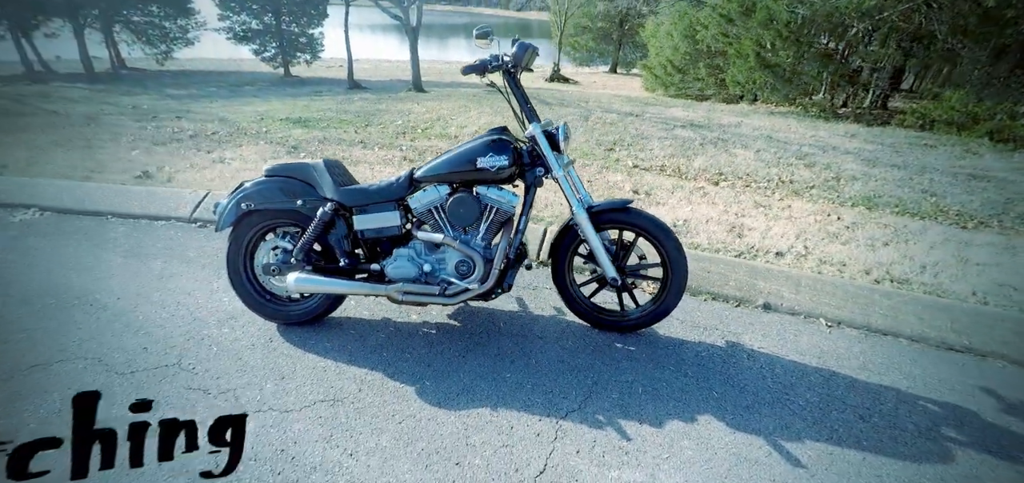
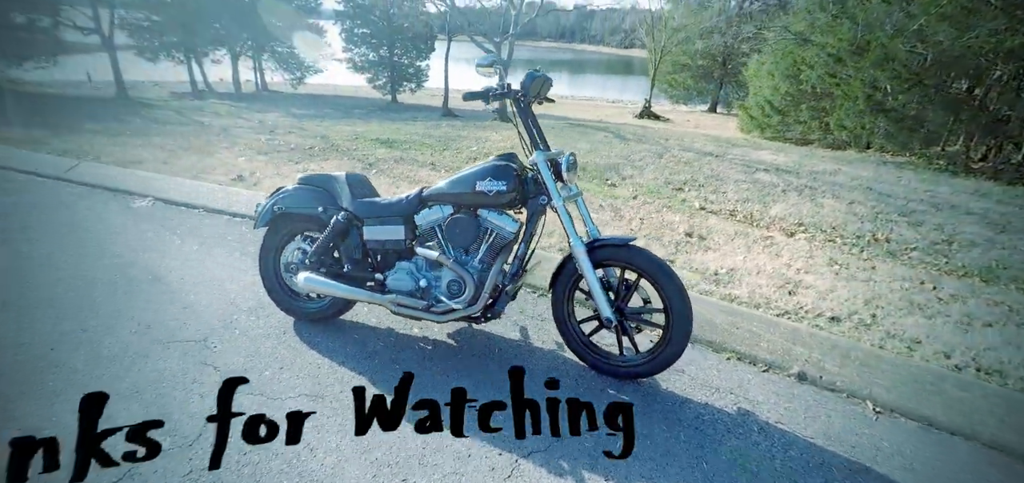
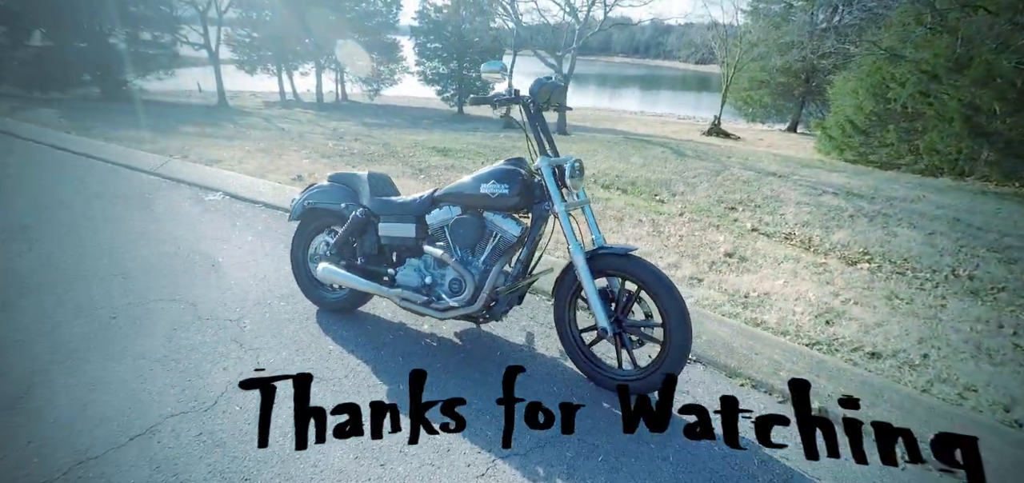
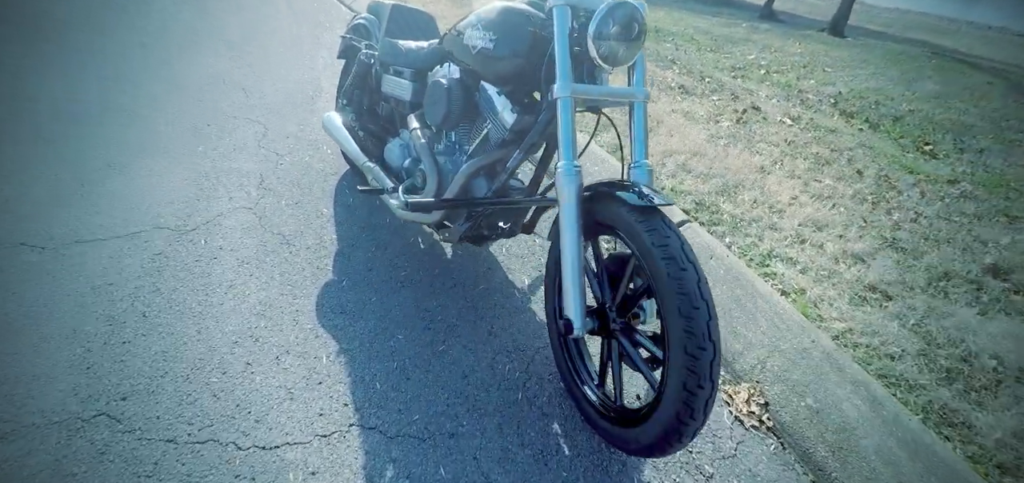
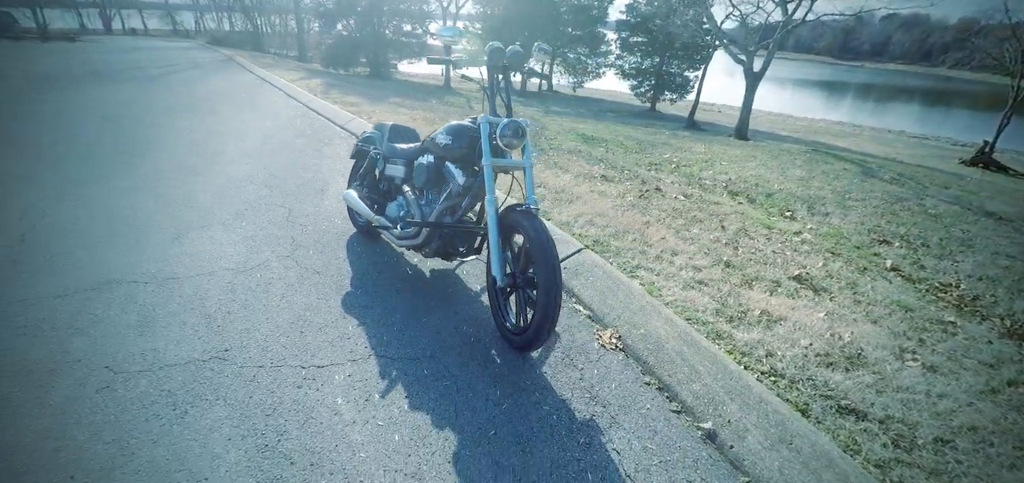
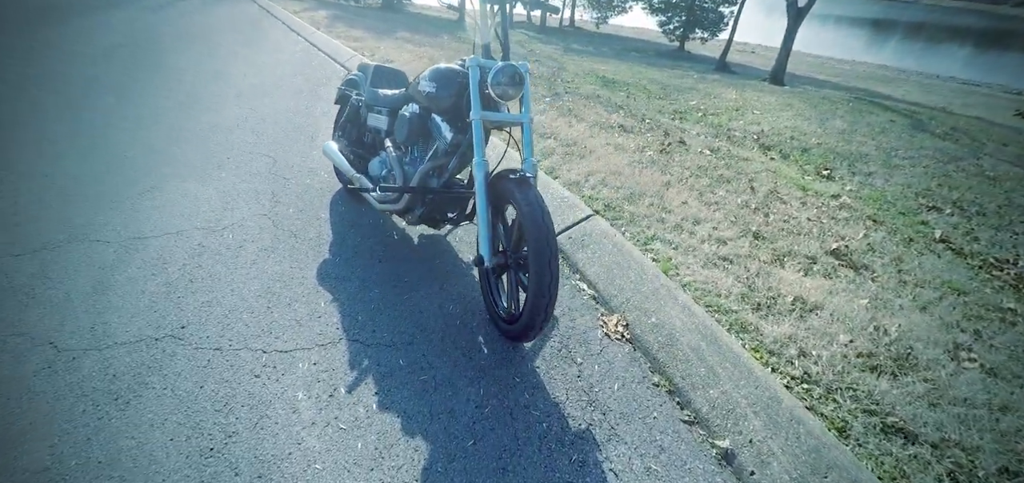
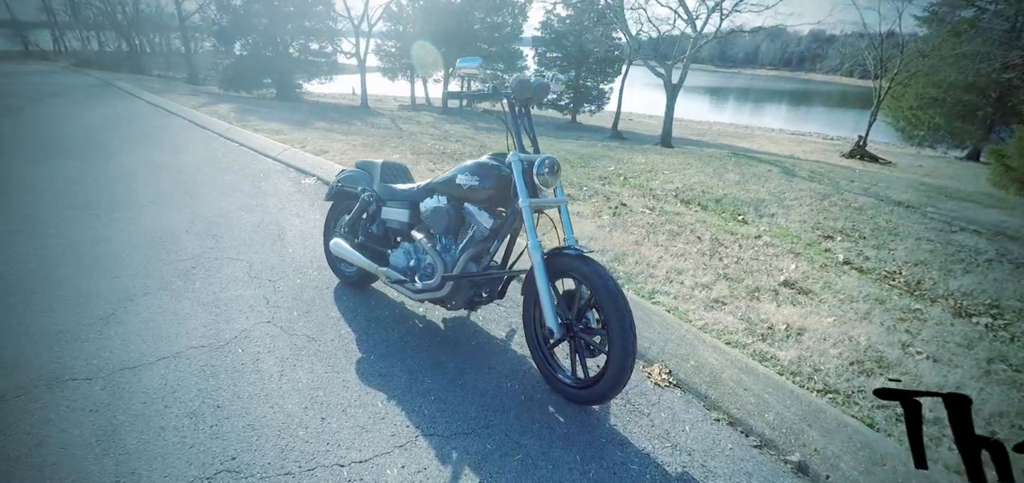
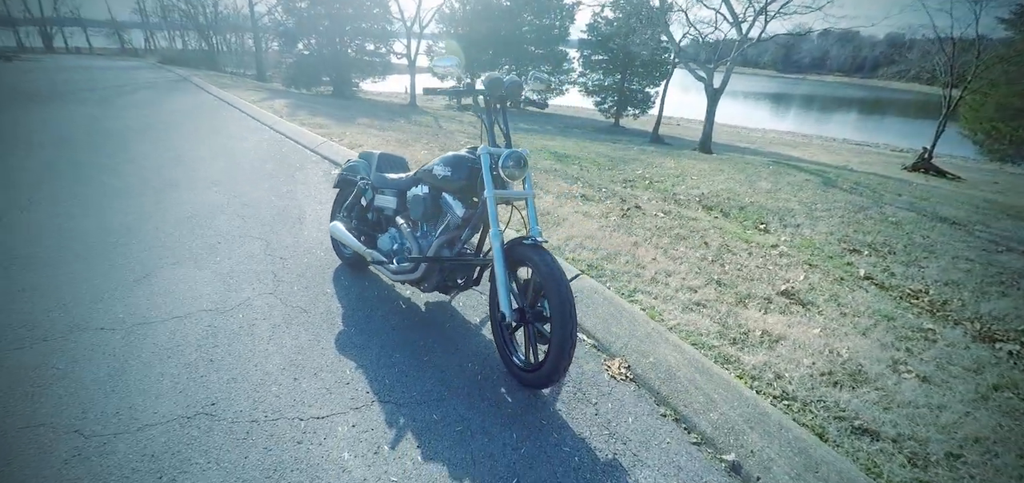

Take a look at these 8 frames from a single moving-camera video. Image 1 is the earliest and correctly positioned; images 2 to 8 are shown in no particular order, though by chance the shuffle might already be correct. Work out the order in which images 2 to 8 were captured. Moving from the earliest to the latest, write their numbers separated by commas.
2, 3, 7, 8, 5, 6, 4
